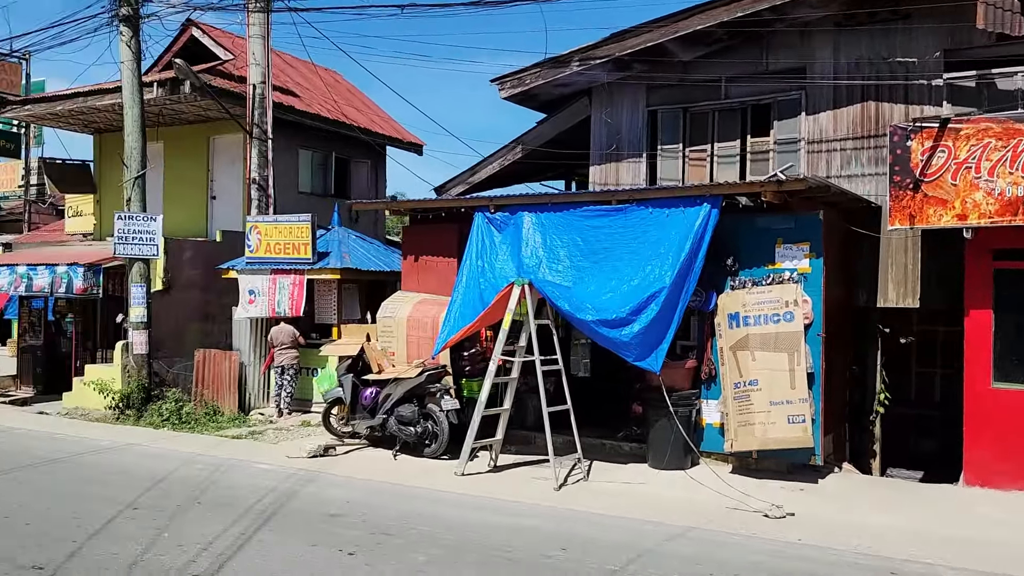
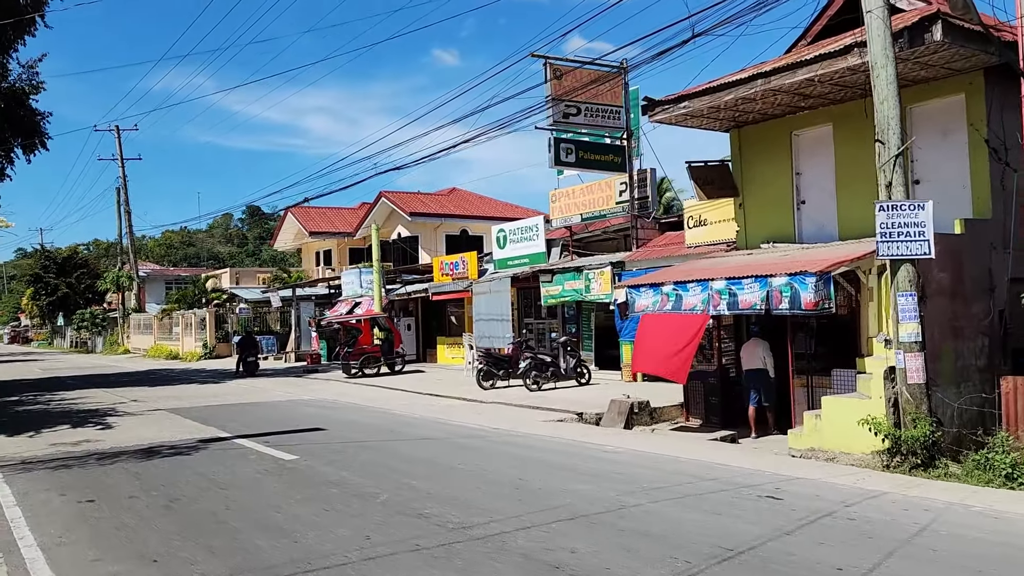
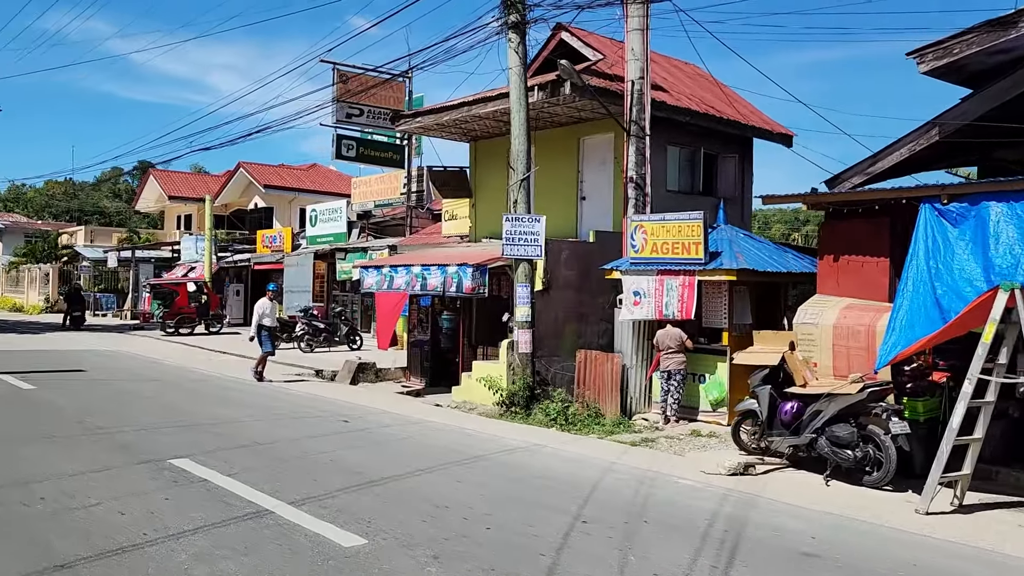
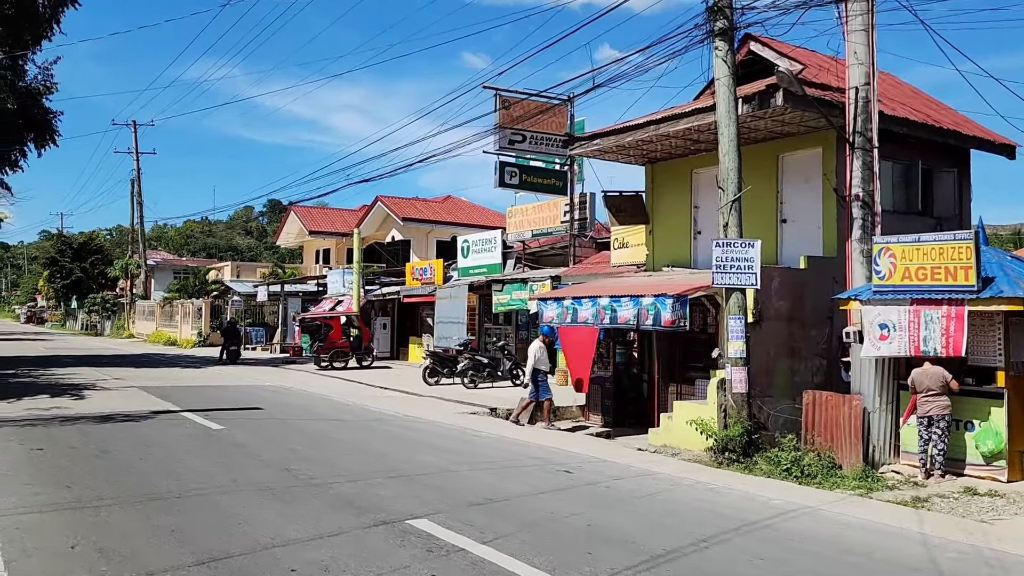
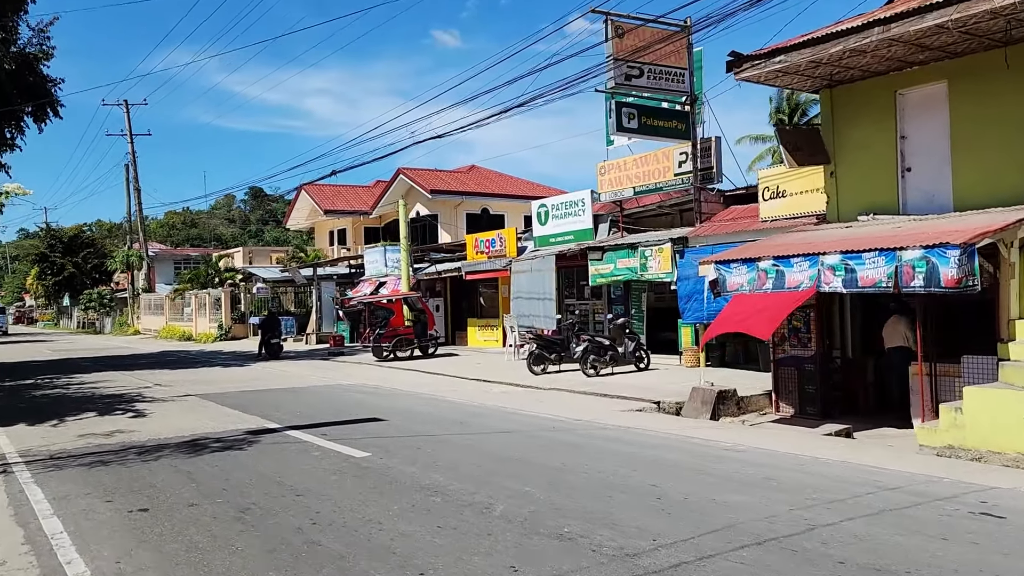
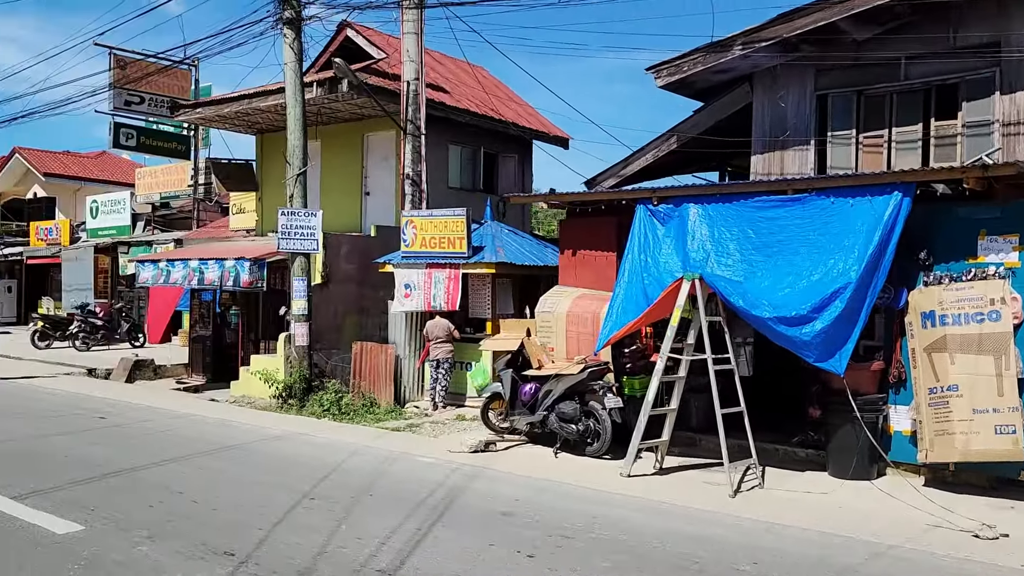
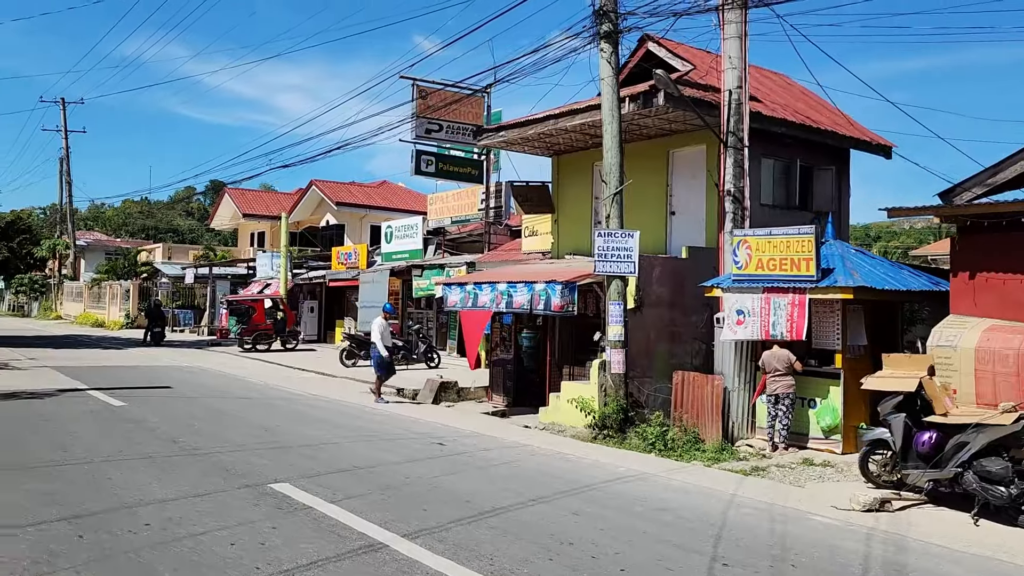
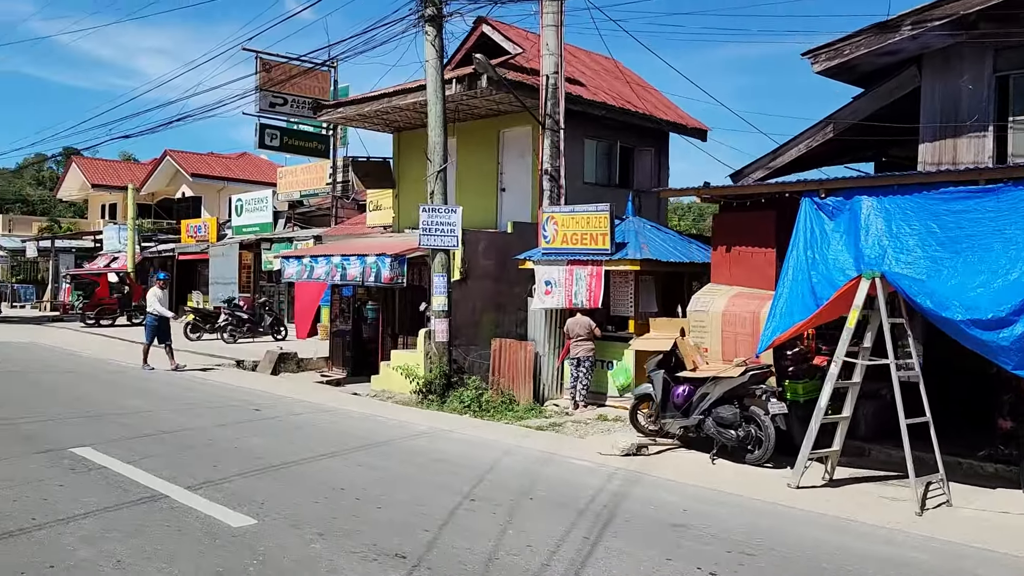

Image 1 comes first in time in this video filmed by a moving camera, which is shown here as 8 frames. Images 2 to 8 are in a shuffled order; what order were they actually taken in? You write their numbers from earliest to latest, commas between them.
6, 8, 3, 7, 4, 2, 5
